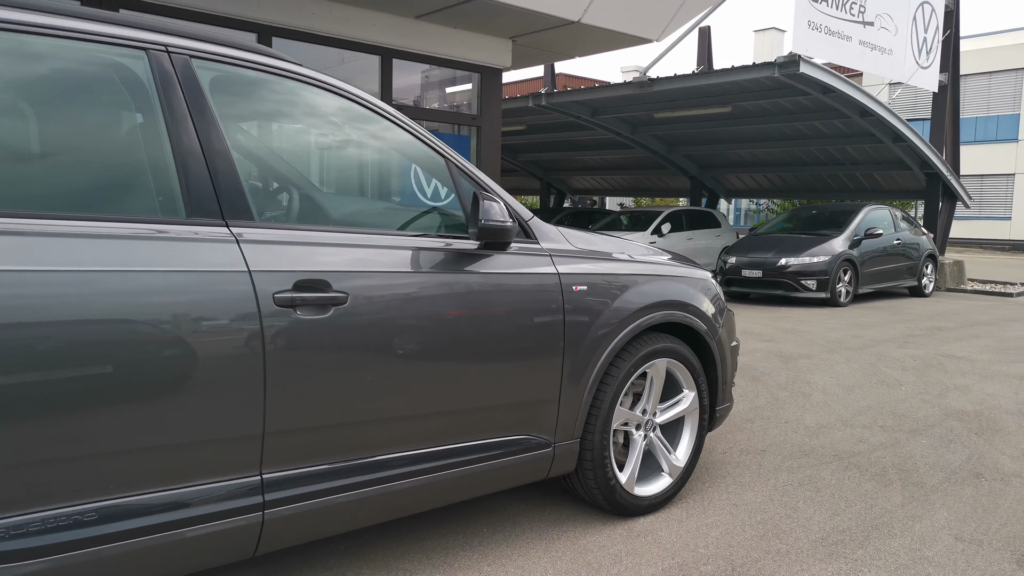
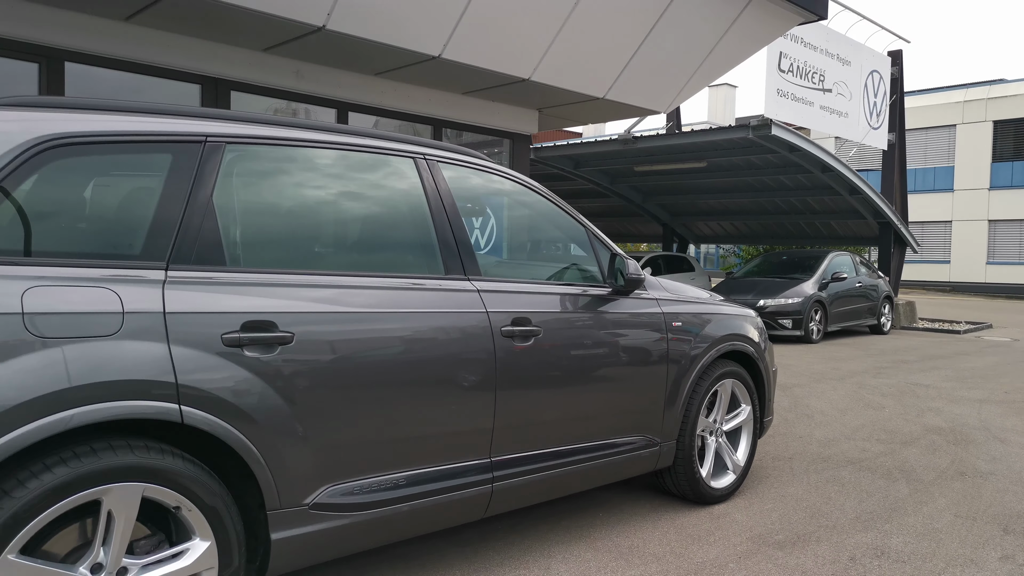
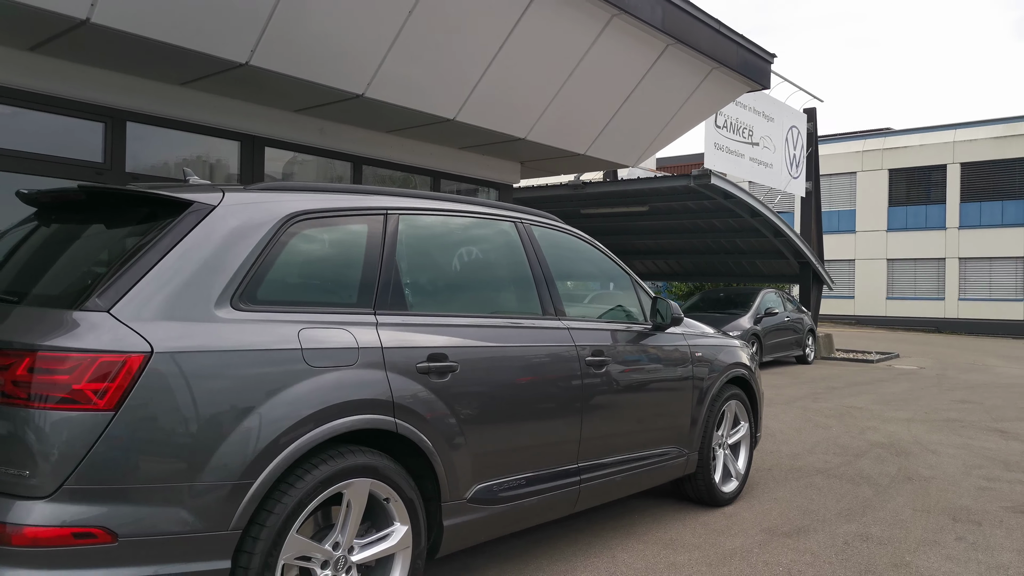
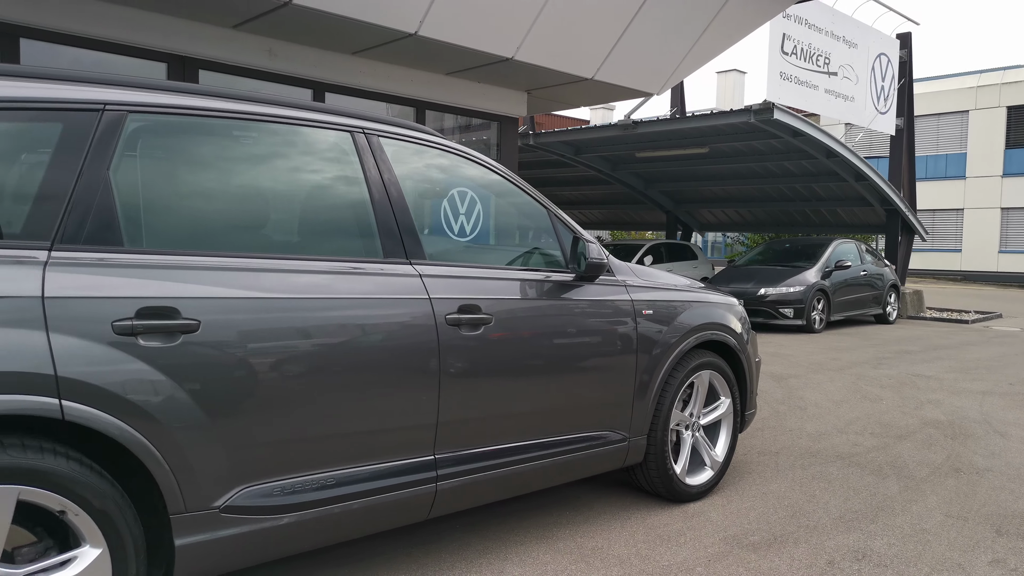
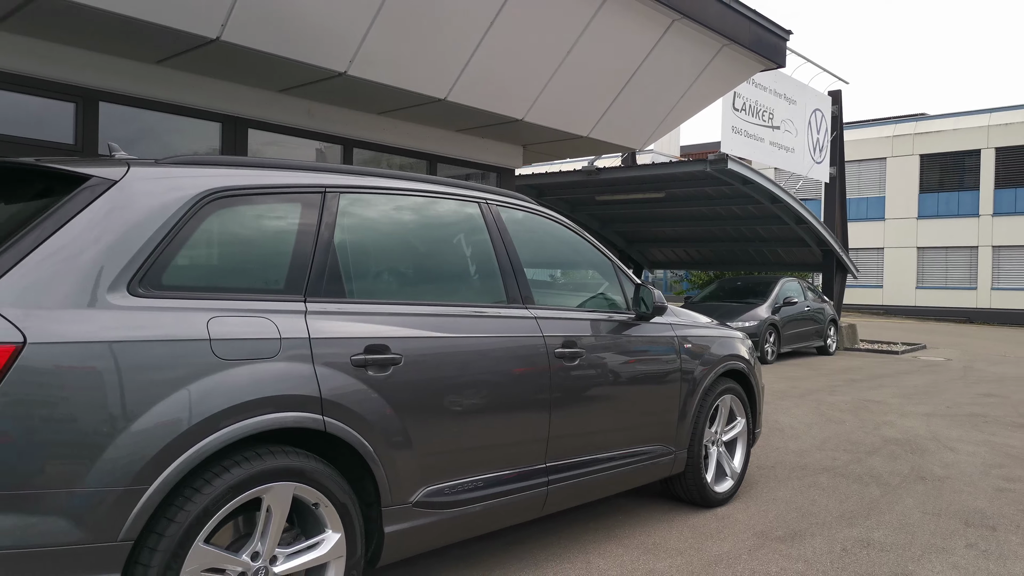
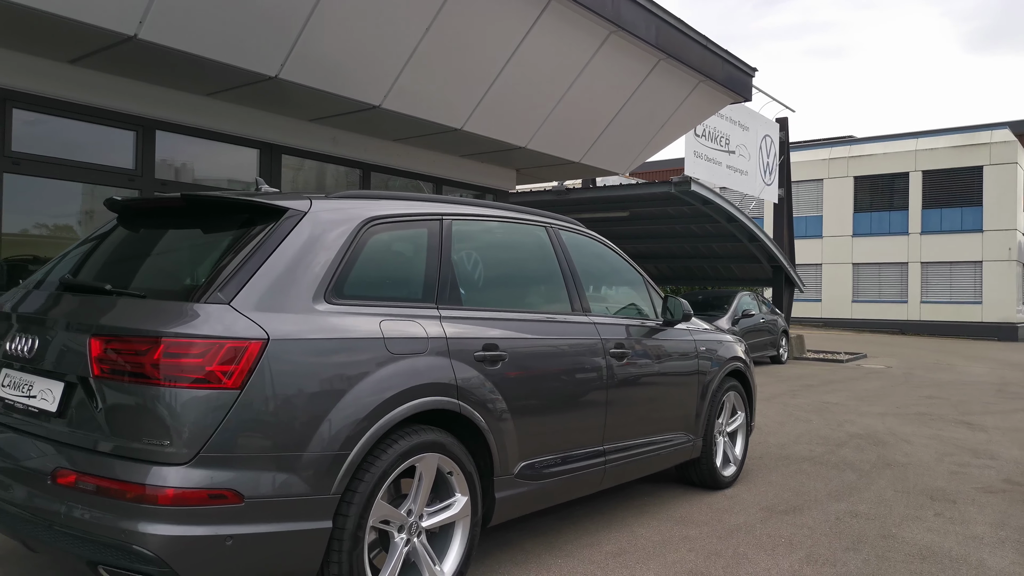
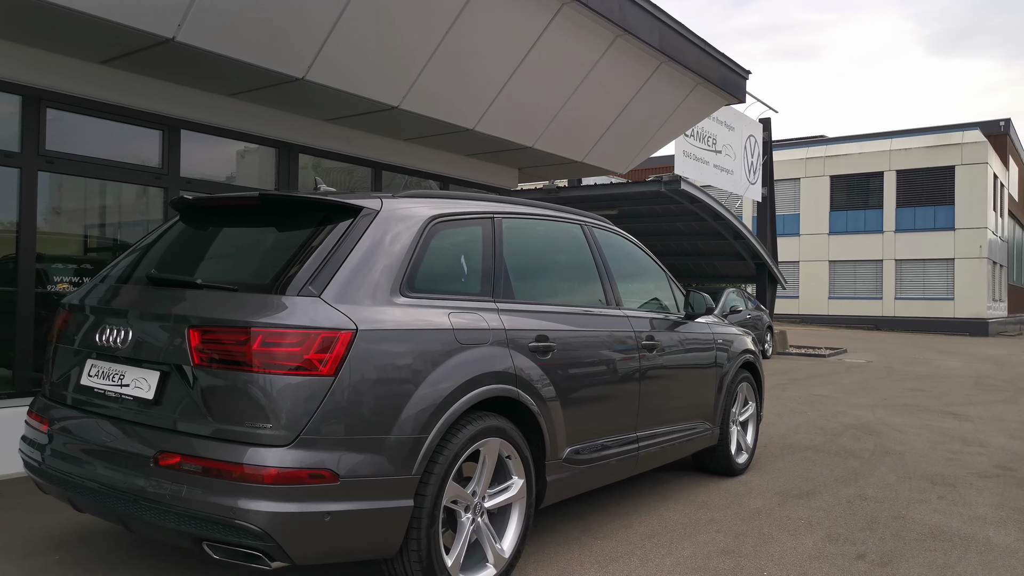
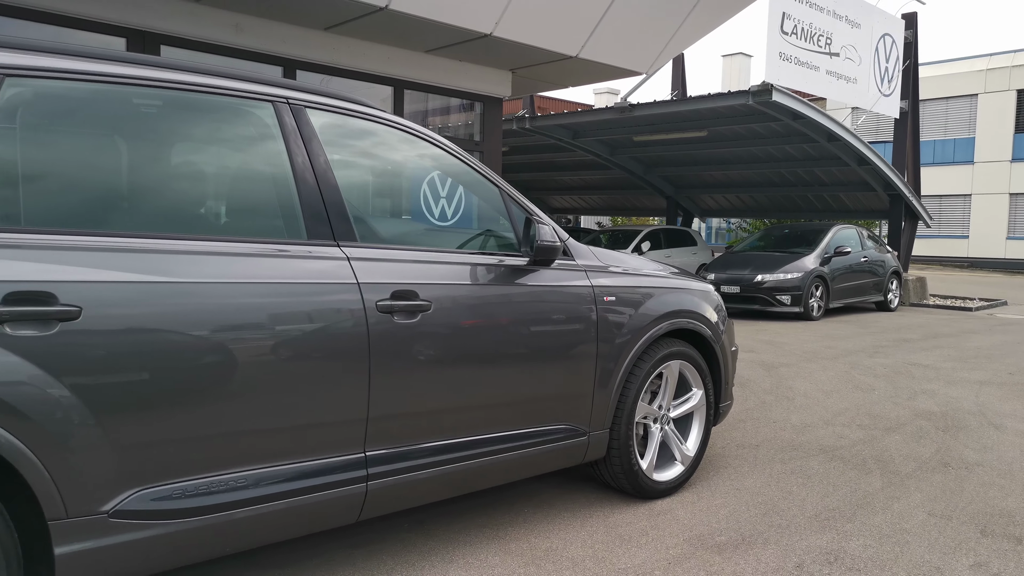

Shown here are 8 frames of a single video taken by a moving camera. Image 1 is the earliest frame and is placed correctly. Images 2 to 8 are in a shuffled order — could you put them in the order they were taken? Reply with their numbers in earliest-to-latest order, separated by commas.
8, 4, 2, 5, 3, 6, 7
